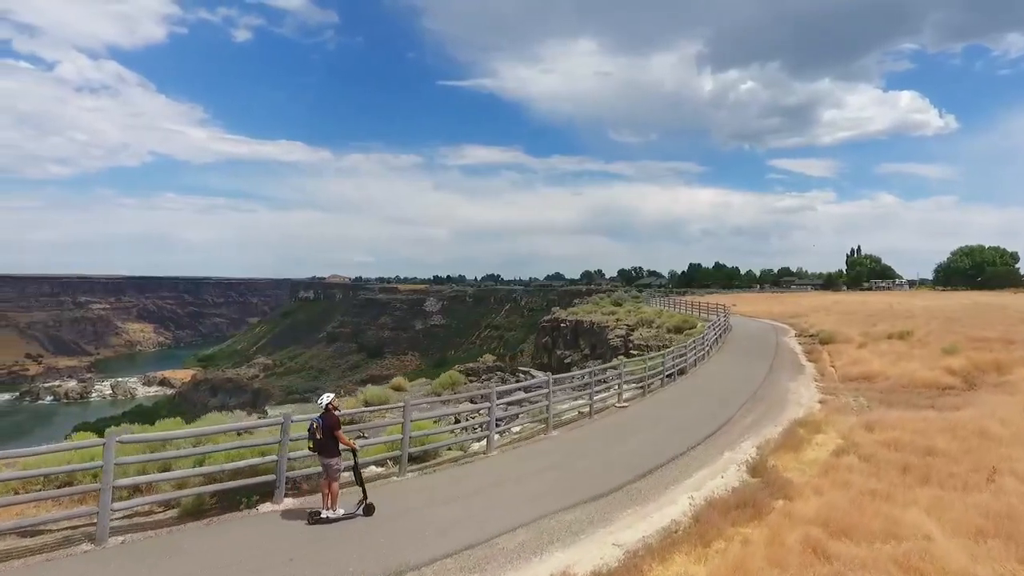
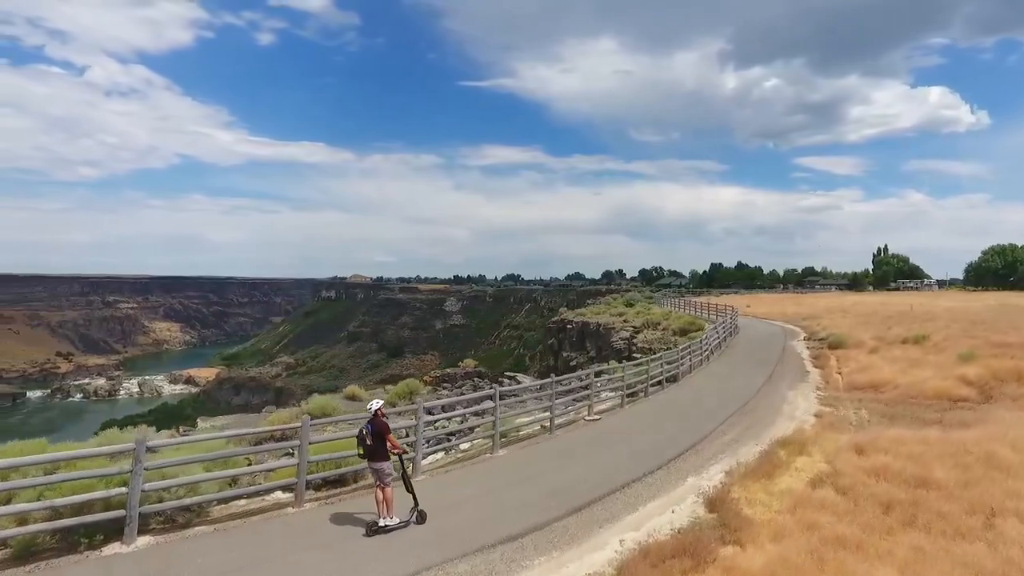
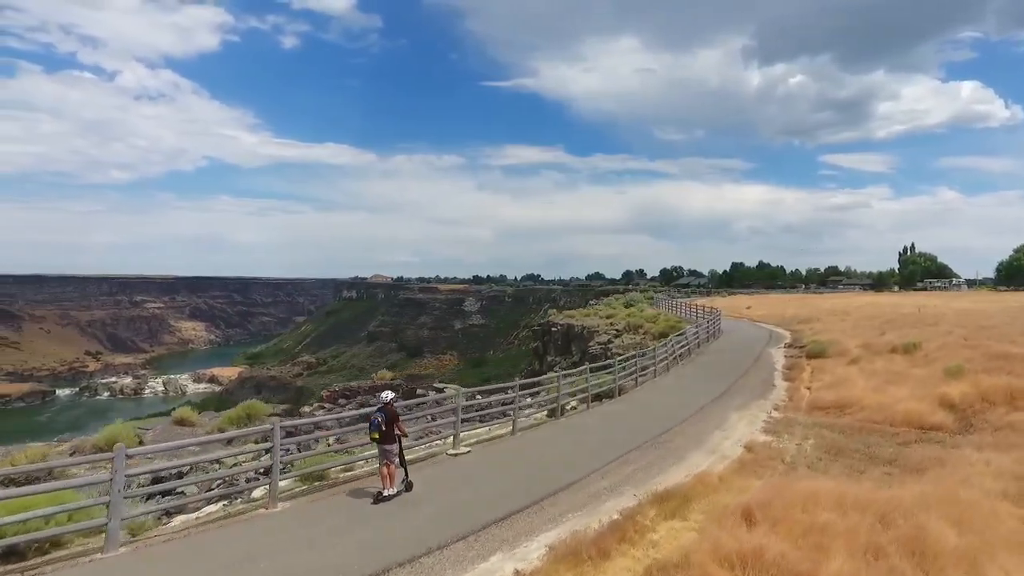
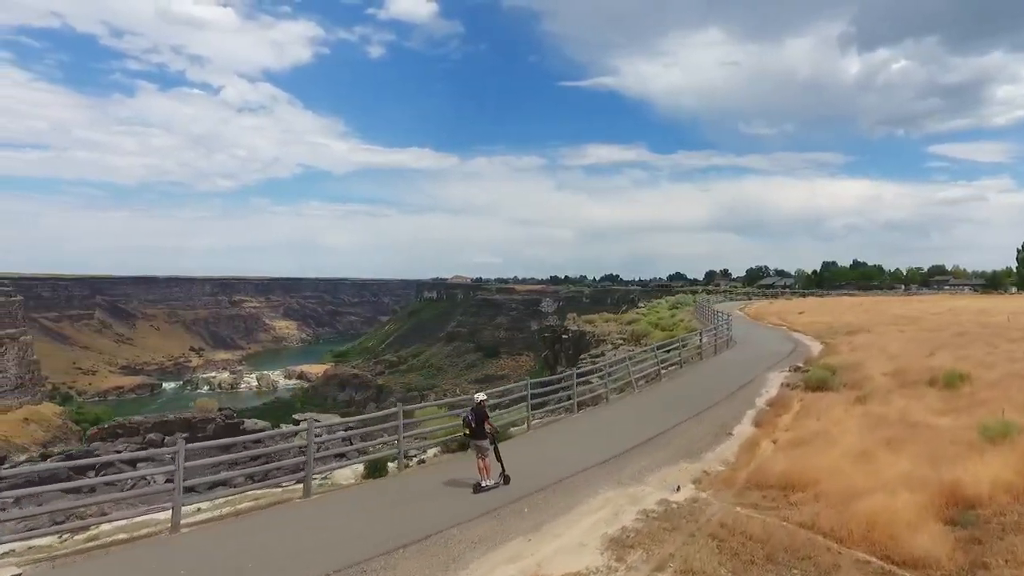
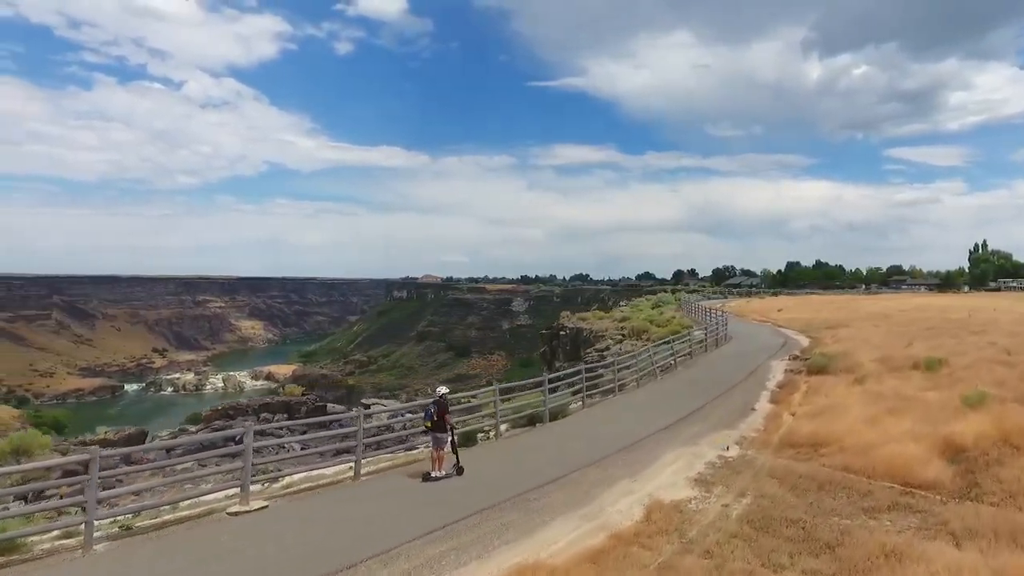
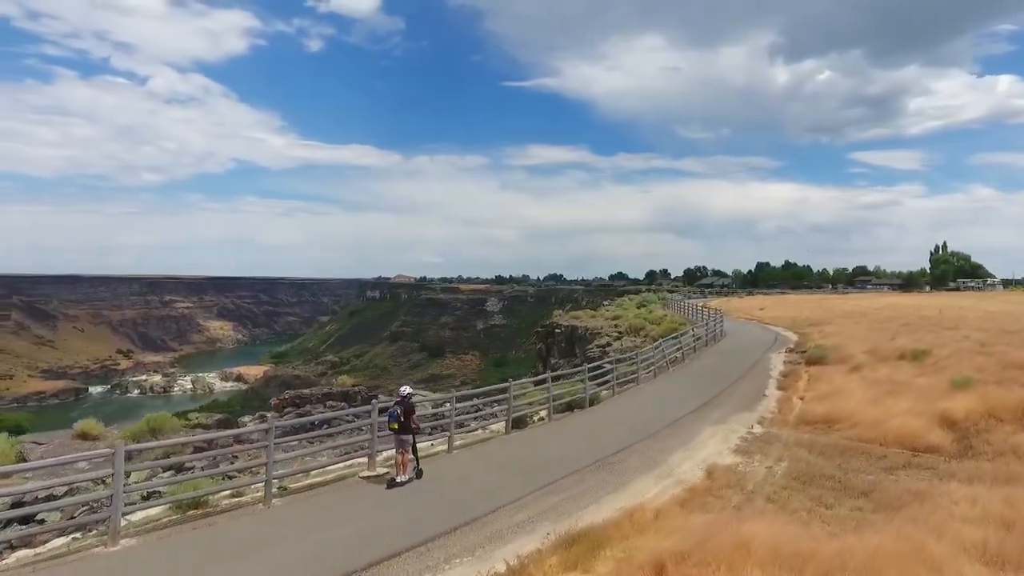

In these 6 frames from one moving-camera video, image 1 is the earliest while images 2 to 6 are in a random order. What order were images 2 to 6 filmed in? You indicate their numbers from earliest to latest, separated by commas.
2, 3, 6, 5, 4
